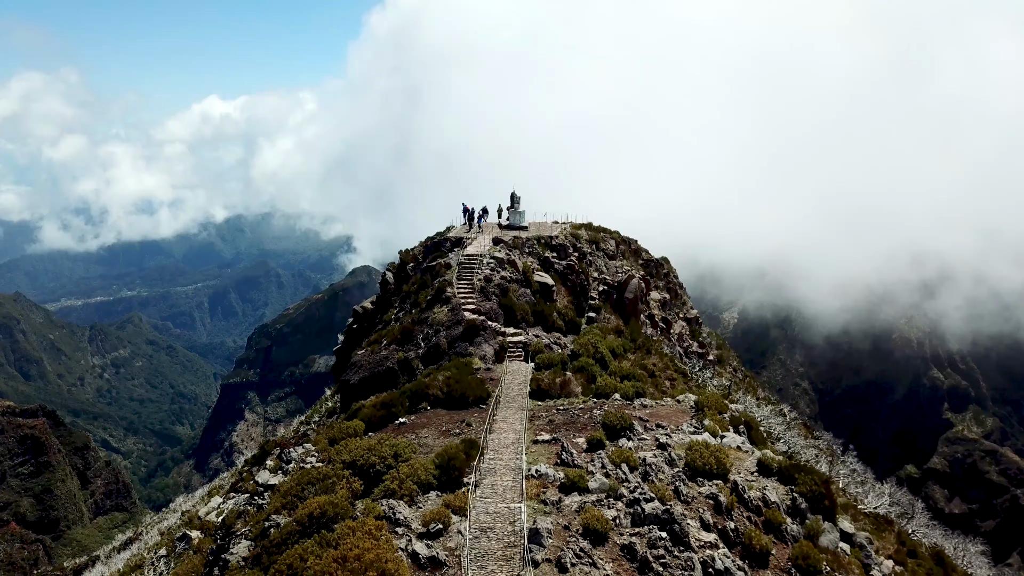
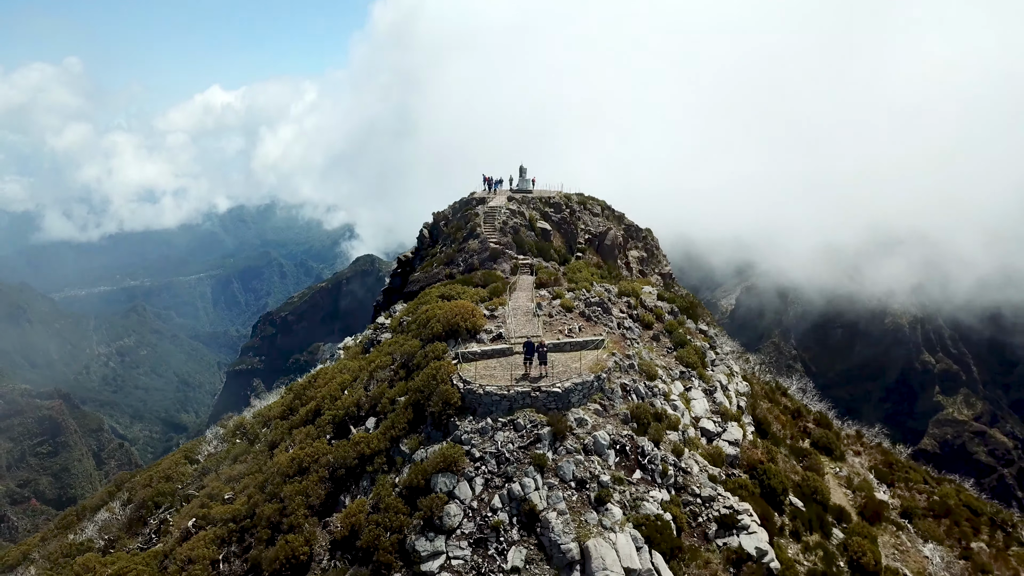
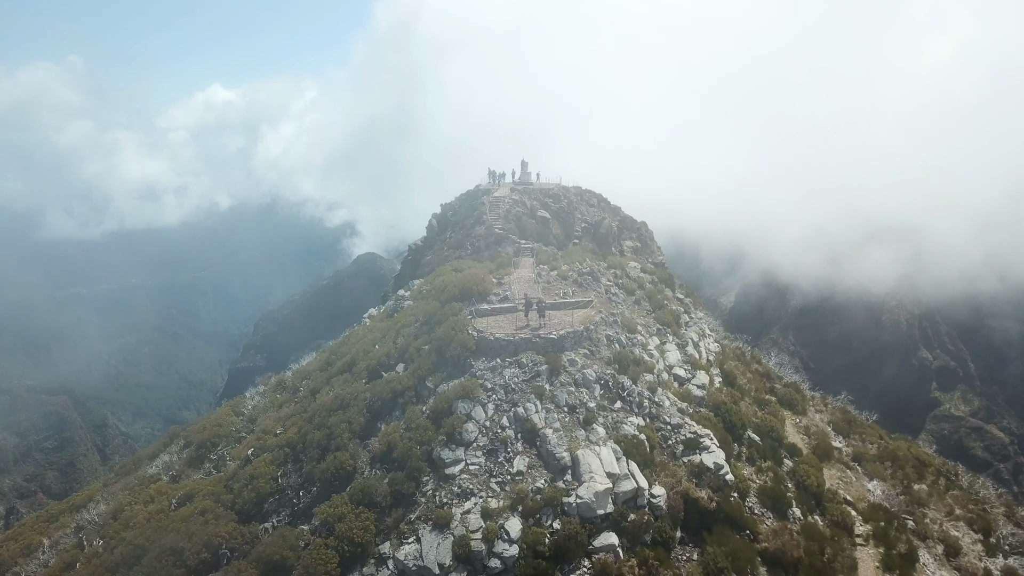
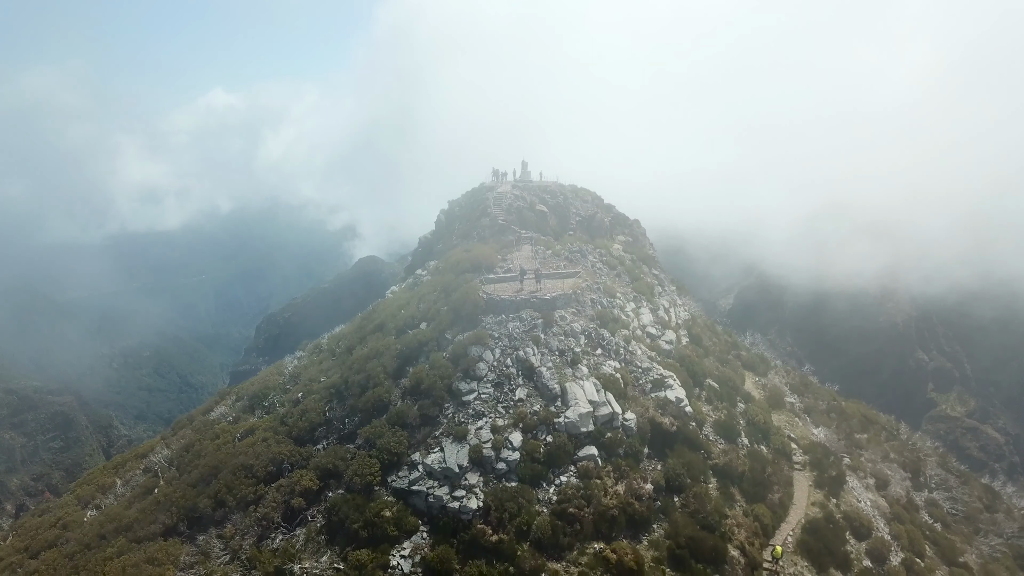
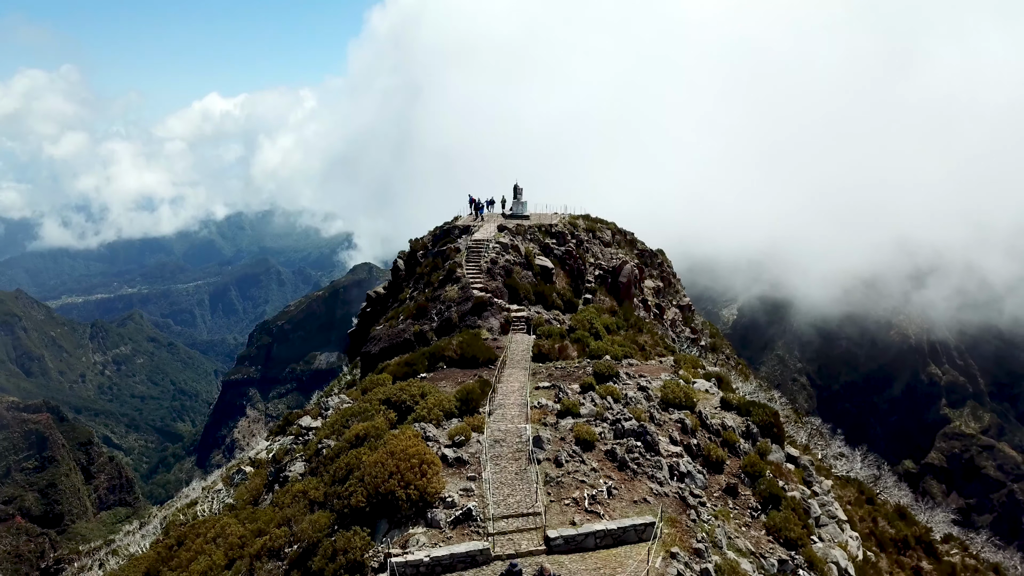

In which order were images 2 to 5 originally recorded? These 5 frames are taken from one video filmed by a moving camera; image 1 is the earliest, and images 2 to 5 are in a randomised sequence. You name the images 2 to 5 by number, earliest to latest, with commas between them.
5, 2, 3, 4
